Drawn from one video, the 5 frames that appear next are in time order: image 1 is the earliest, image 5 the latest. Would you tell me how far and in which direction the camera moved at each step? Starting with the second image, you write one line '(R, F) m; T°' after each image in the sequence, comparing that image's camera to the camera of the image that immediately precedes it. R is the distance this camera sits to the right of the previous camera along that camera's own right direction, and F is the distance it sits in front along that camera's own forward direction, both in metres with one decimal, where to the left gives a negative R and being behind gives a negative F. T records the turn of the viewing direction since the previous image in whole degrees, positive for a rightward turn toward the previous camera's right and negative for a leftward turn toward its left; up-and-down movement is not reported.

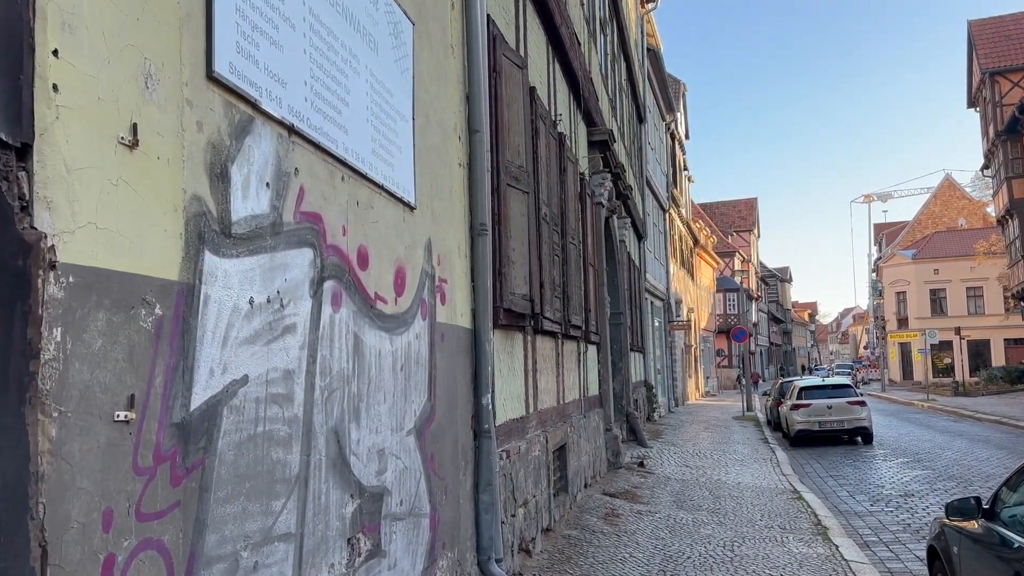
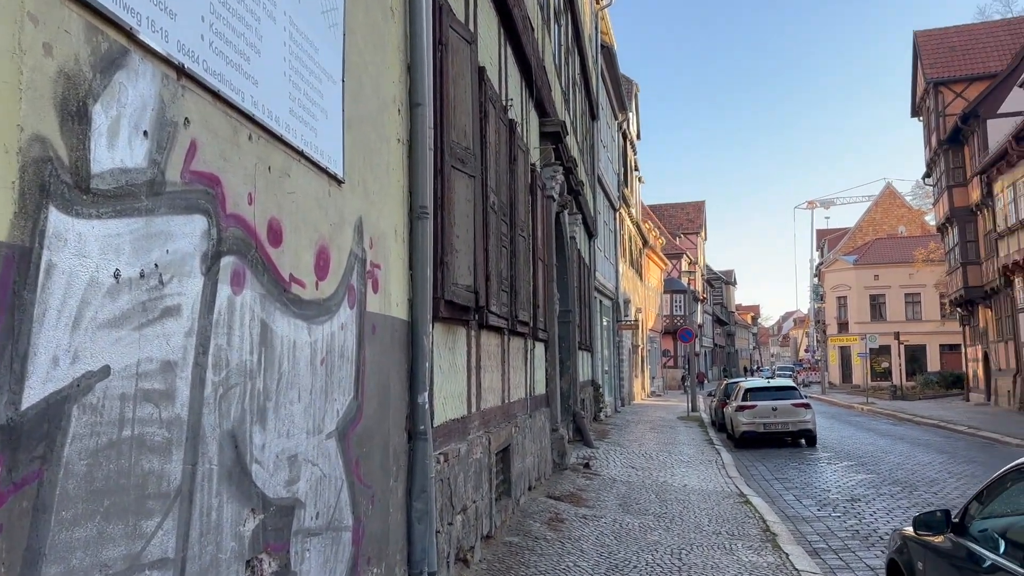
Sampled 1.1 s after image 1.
(+0.1, +0.5) m; +4°
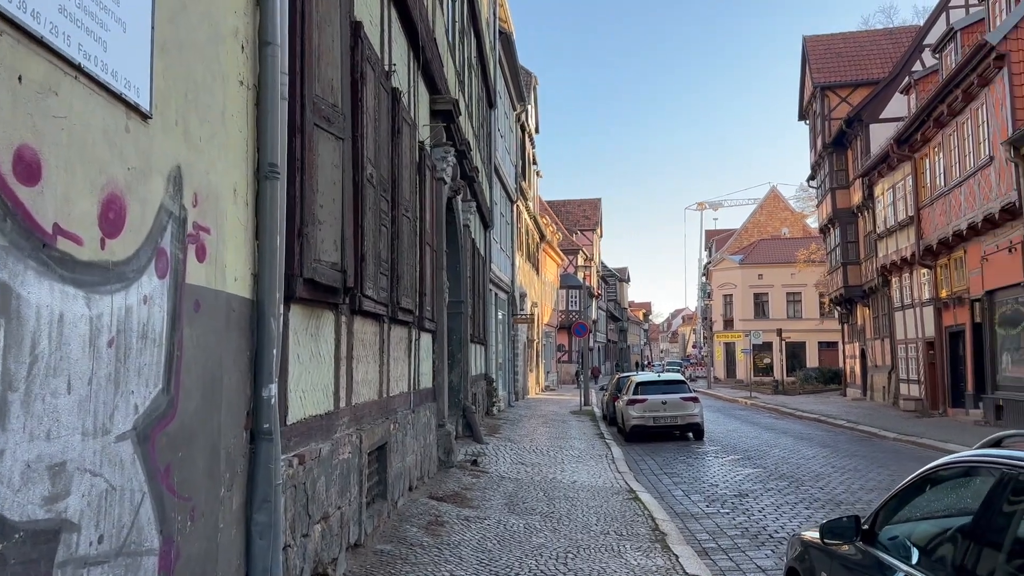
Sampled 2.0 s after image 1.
(+0.2, +0.7) m; +7°
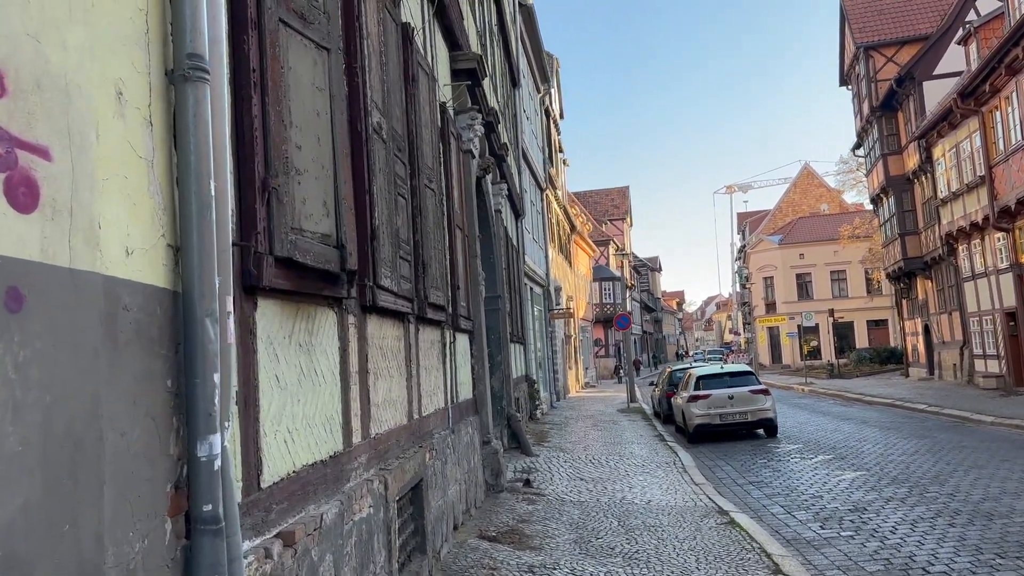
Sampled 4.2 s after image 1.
(-0.3, +1.9) m; -2°
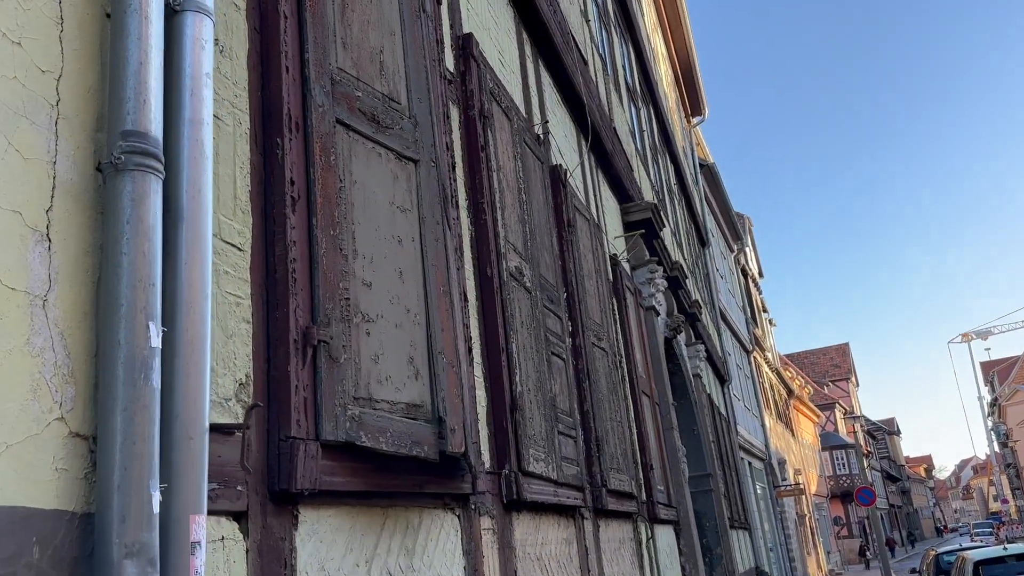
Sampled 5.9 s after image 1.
(+0.1, +1.3) m; -14°
